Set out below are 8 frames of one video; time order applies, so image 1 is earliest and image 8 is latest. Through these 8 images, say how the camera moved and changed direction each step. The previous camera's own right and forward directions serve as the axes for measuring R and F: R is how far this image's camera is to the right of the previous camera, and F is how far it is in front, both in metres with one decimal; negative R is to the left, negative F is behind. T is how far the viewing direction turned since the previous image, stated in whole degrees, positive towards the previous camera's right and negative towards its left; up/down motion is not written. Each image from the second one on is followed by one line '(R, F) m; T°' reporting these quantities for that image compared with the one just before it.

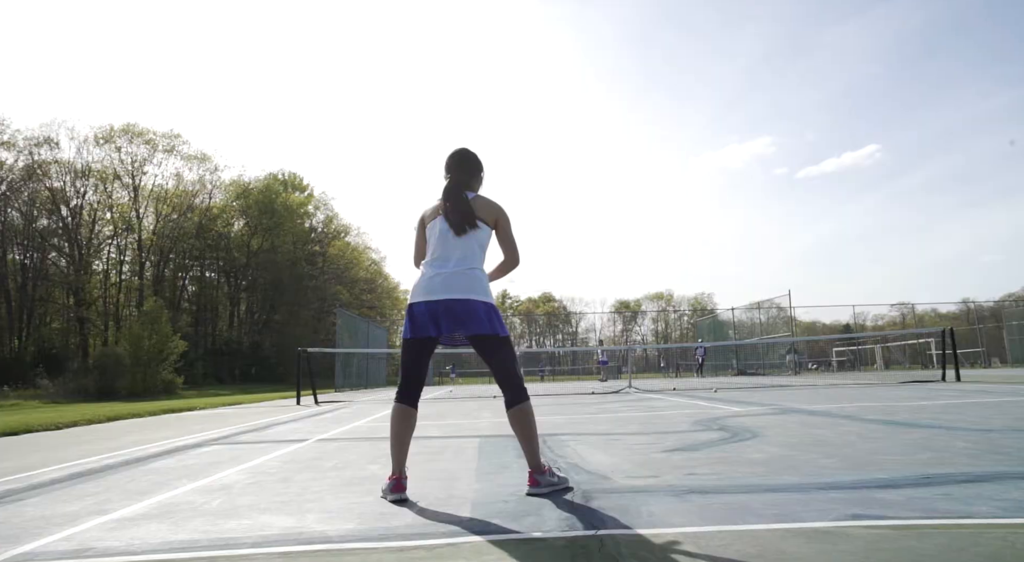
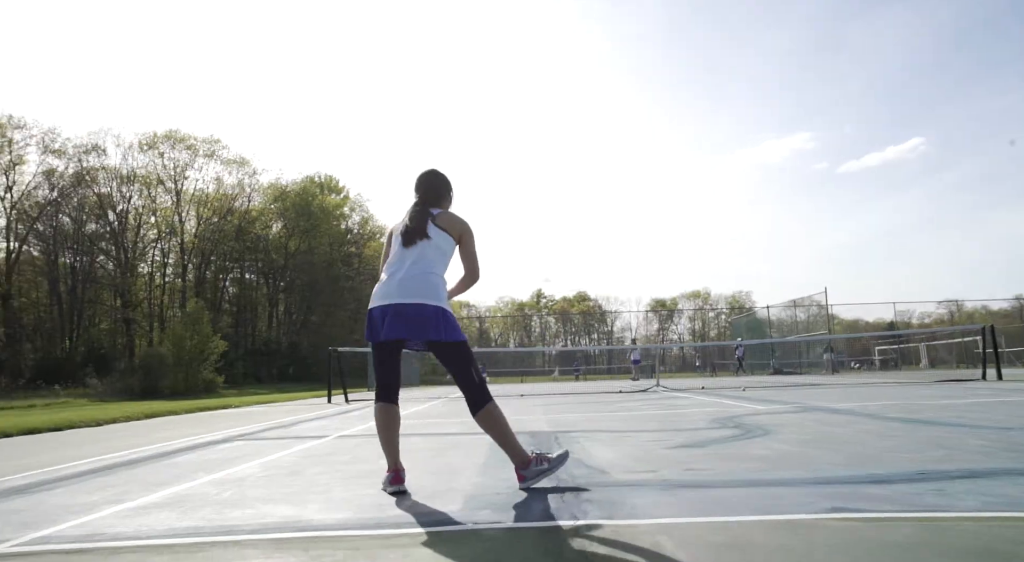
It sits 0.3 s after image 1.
(+0.2, -0.1) m; -3°
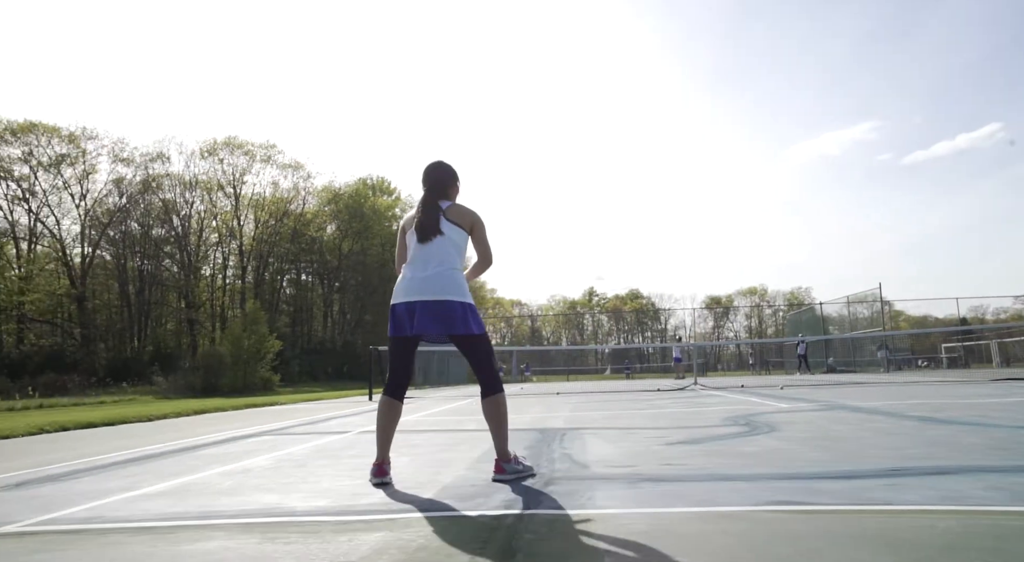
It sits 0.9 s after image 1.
(+0.5, -0.2) m; -4°
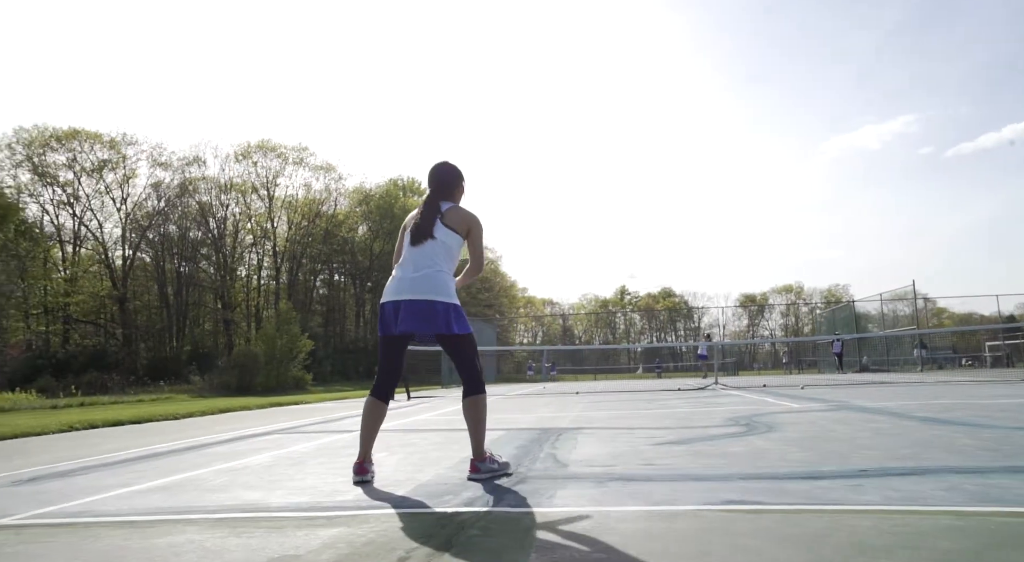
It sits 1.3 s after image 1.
(+0.4, -0.1) m; -3°
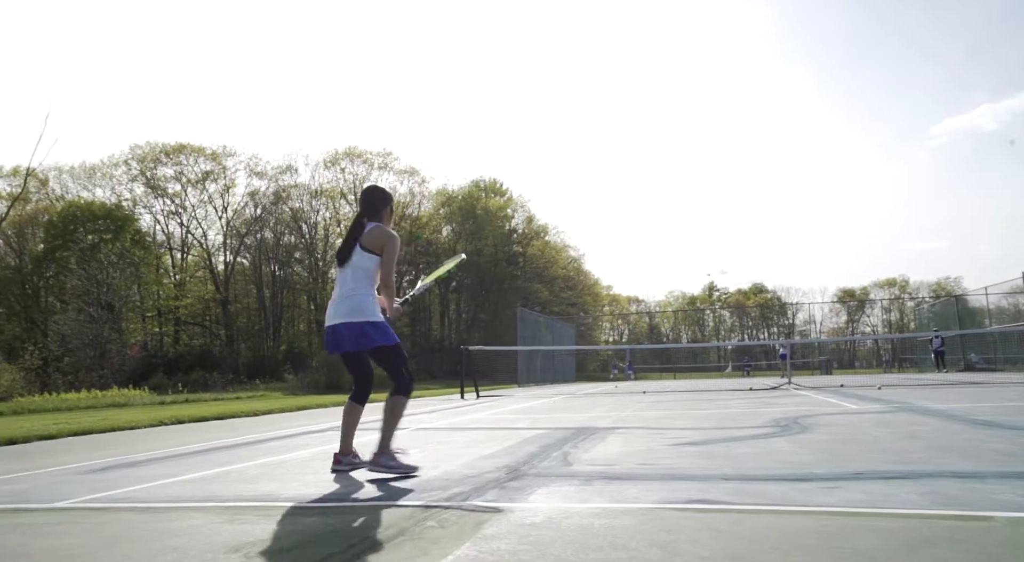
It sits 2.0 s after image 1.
(+0.6, -0.2) m; -7°
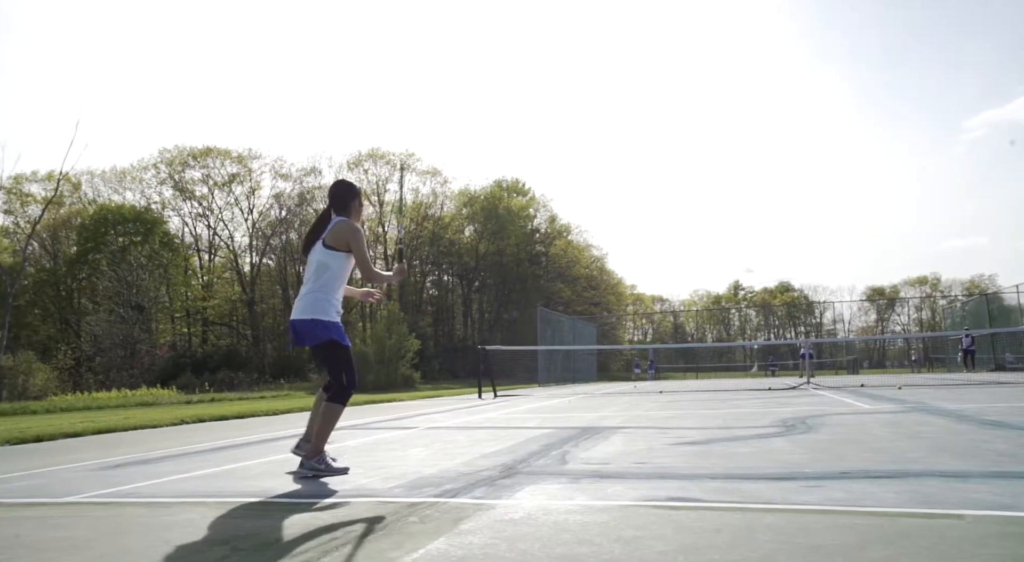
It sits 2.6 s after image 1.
(+0.2, -0.1) m; -2°
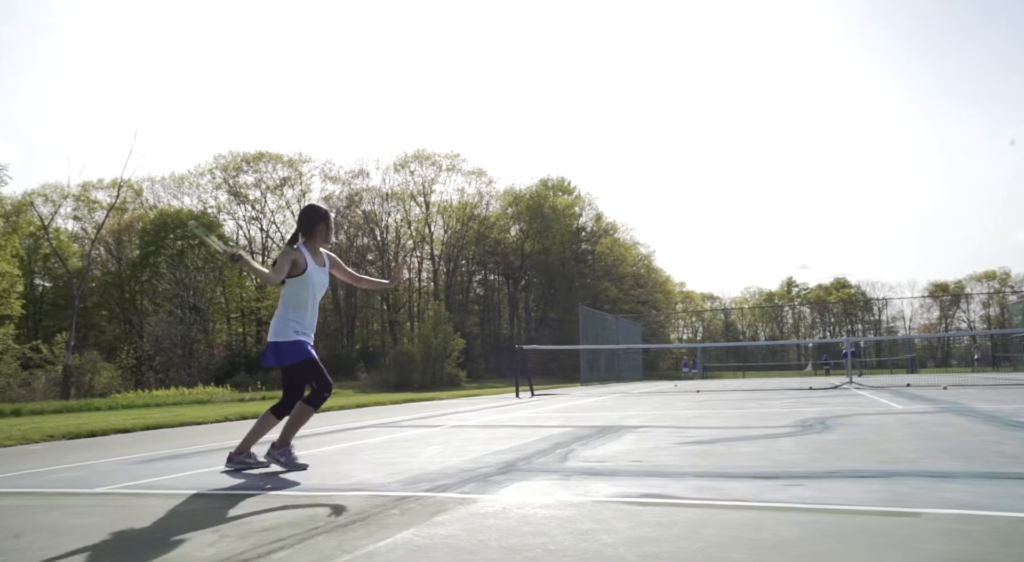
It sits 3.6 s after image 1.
(+0.4, -0.1) m; -4°
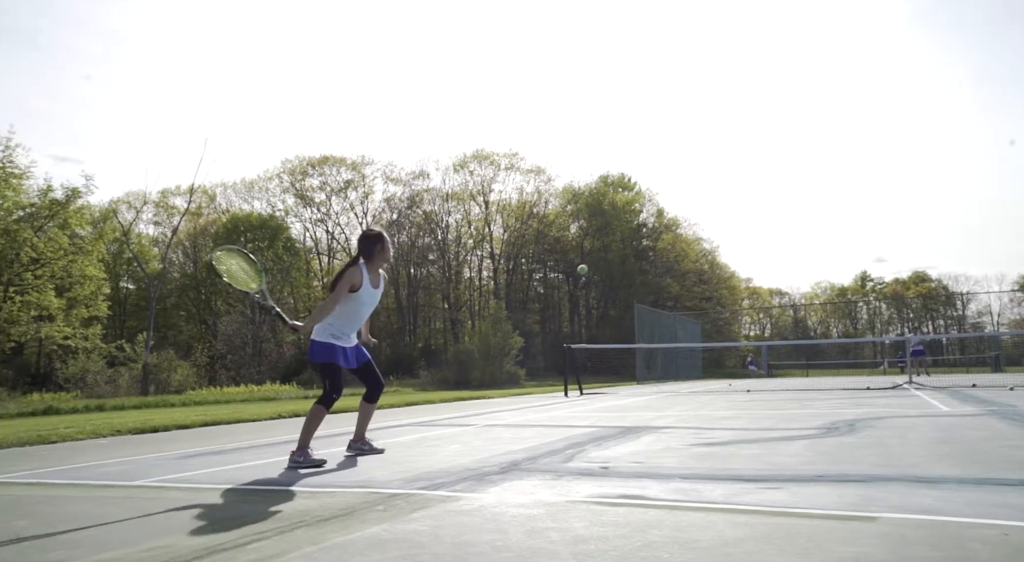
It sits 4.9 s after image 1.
(+0.5, -0.1) m; -5°
